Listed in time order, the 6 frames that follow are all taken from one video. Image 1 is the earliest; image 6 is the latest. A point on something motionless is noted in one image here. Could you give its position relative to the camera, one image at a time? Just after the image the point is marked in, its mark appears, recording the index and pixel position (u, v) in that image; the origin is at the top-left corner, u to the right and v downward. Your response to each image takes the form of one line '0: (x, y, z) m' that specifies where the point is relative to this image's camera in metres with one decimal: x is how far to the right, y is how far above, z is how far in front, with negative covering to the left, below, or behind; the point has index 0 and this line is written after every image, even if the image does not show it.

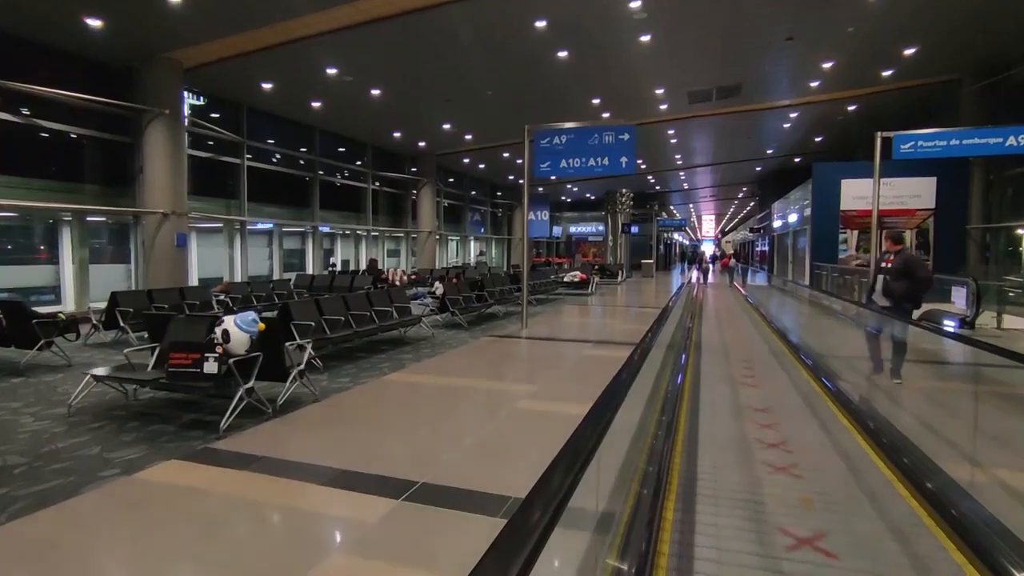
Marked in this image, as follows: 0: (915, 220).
0: (+10.7, +1.8, +15.4) m
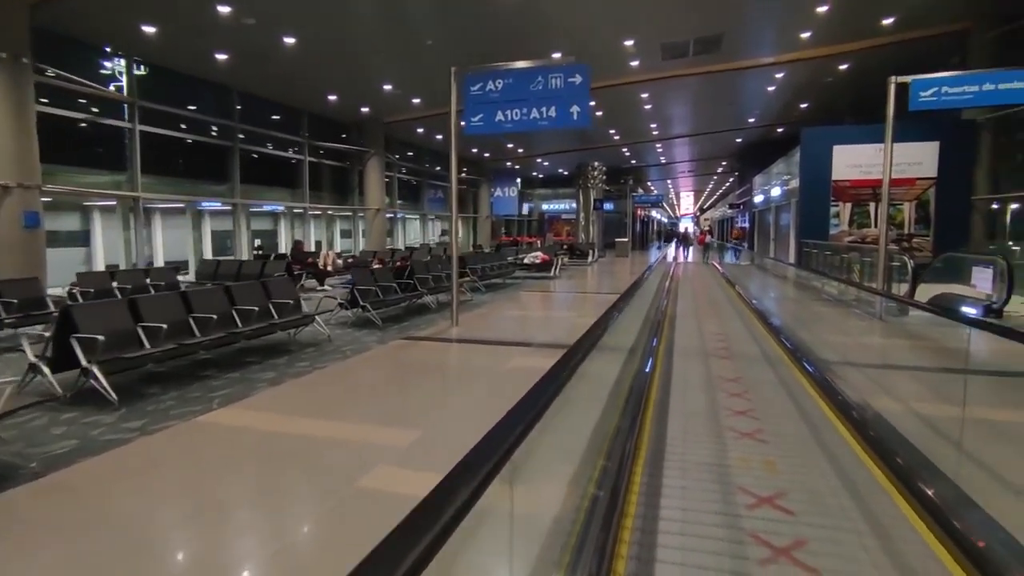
0: (+9.6, +2.3, +13.9) m
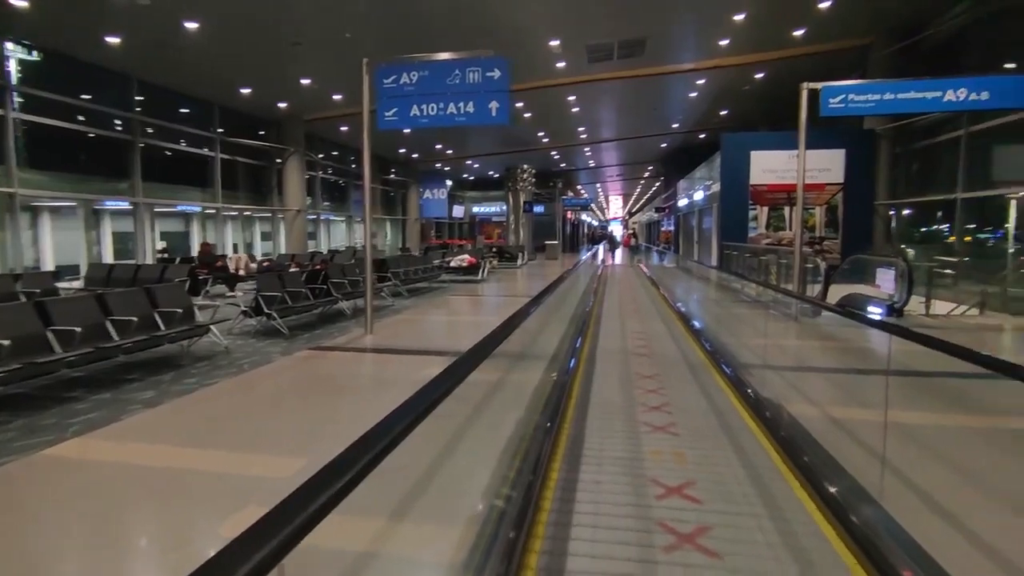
0: (+7.8, +2.3, +14.6) m
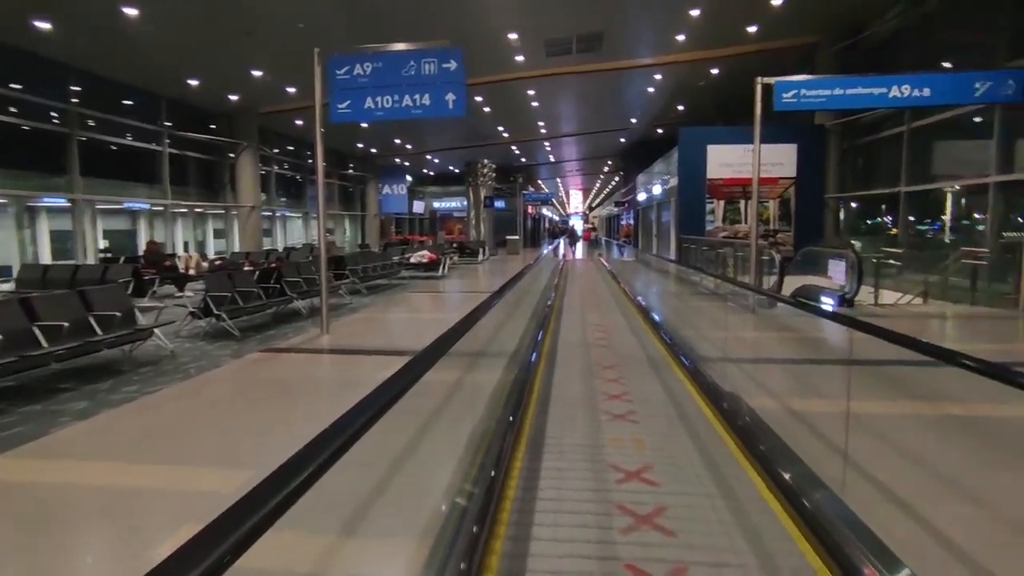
0: (+6.8, +2.5, +14.9) m
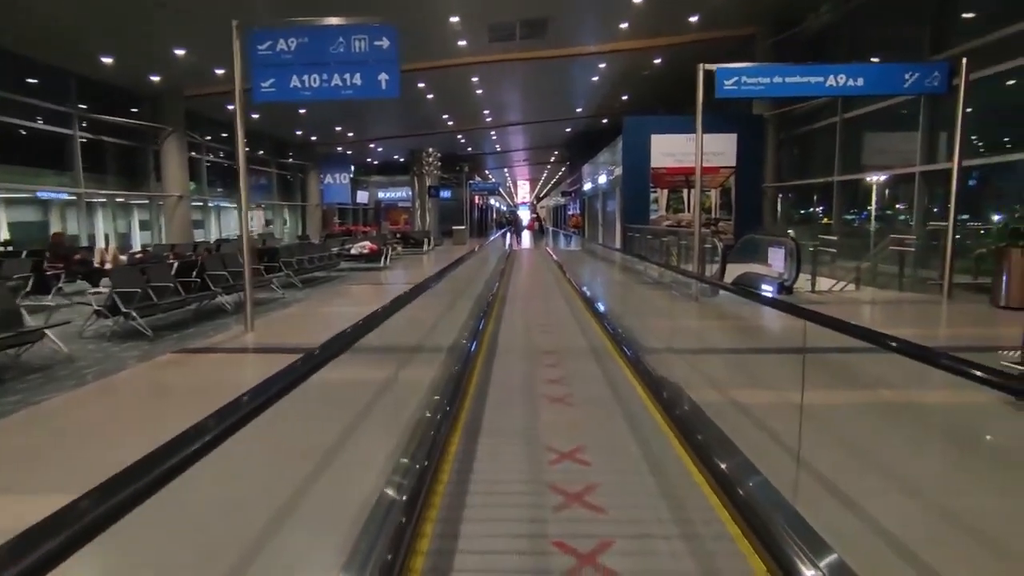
0: (+5.4, +2.9, +15.2) m
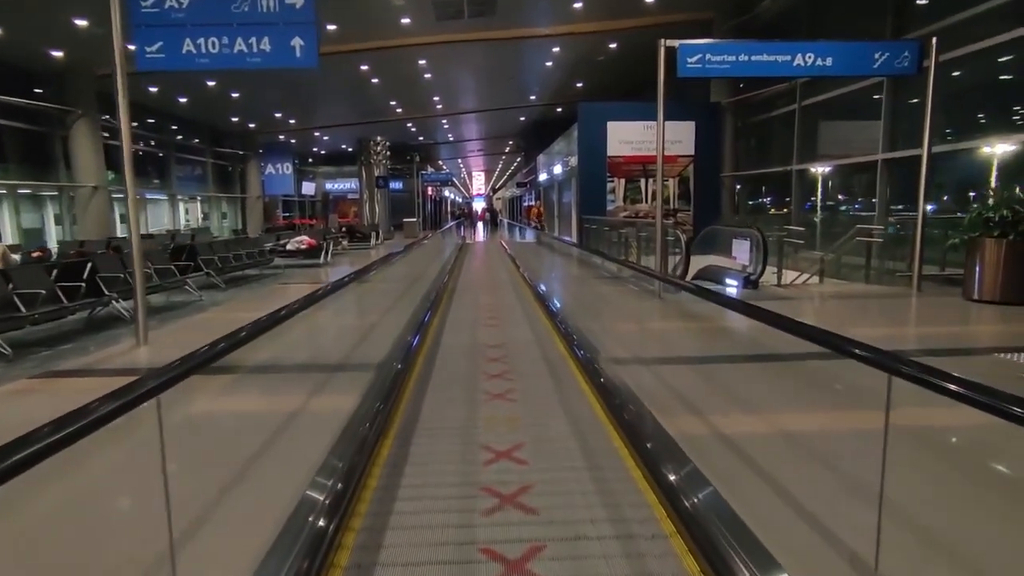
0: (+4.2, +3.0, +14.7) m
